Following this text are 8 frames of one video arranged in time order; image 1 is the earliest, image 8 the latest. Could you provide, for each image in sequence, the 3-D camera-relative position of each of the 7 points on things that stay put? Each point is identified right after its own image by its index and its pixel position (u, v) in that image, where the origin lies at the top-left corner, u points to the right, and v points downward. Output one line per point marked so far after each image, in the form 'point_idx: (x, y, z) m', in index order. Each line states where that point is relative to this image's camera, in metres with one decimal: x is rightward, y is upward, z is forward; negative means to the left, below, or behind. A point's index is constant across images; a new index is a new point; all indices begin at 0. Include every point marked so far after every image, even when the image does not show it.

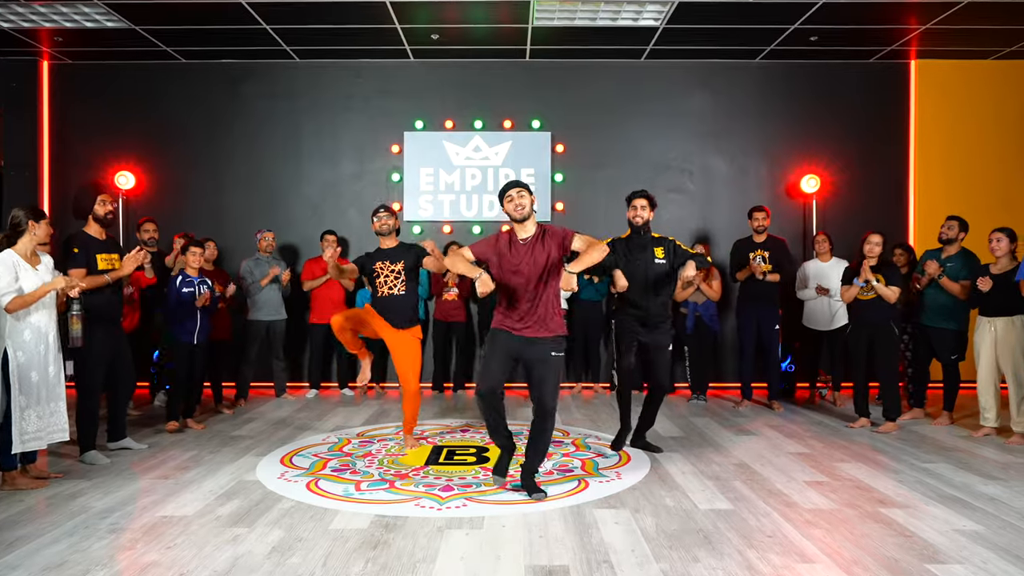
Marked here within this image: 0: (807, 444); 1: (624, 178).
0: (+1.8, -0.9, +4.4) m
1: (+1.0, +1.0, +6.9) m
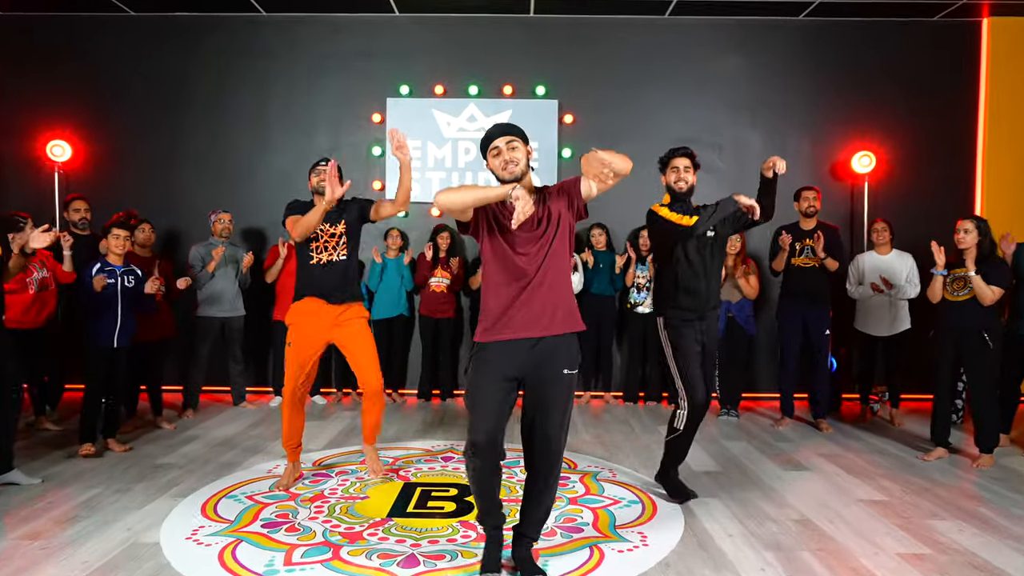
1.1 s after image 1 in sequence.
0: (+1.7, -0.9, +3.5) m
1: (+1.0, +1.1, +5.9) m
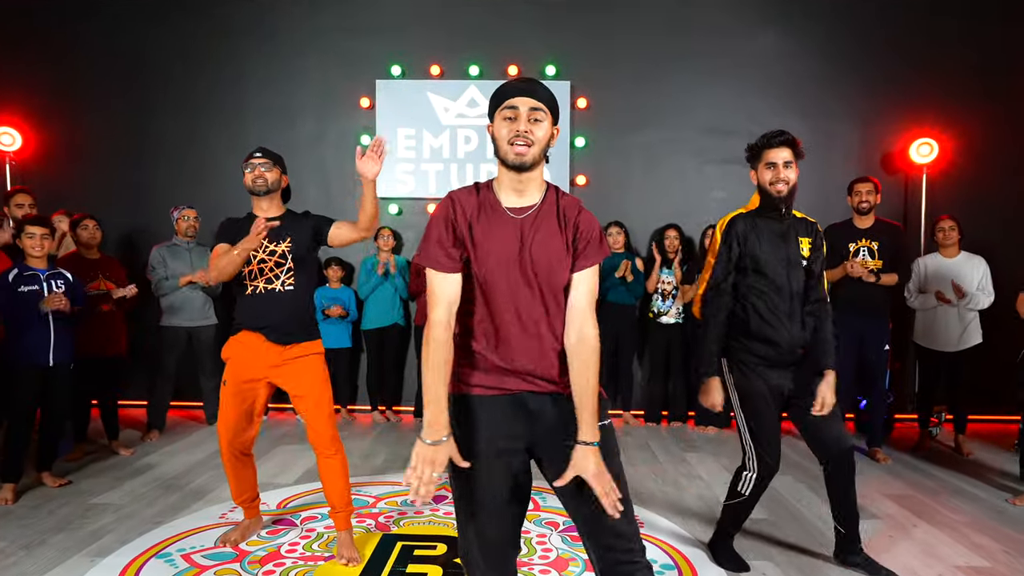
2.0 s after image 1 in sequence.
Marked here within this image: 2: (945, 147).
0: (+1.8, -1.0, +2.8) m
1: (+1.1, +1.0, +5.2) m
2: (+3.0, +1.0, +5.0) m
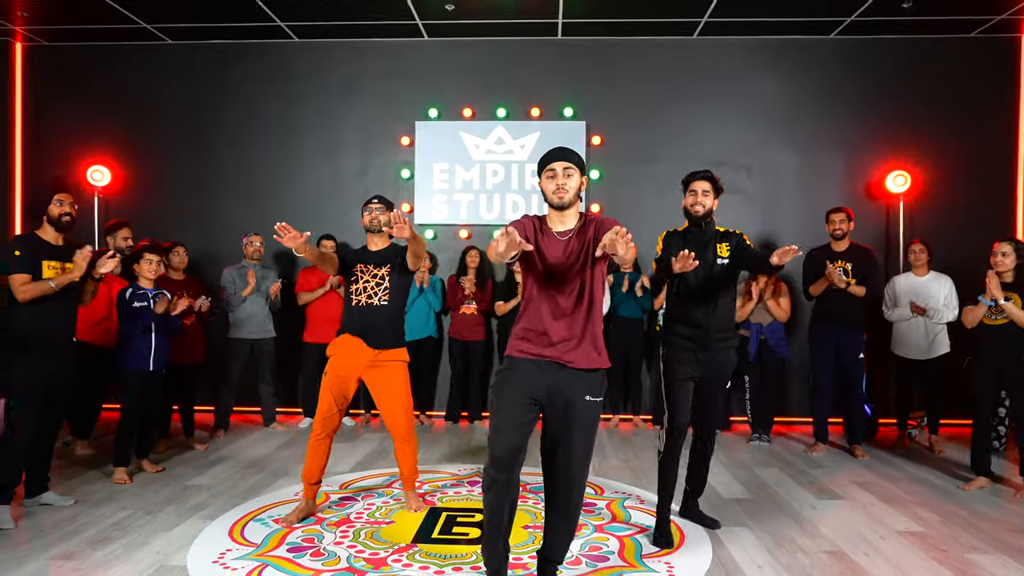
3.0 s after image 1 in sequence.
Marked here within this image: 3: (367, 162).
0: (+1.9, -1.1, +3.4) m
1: (+1.3, +0.9, +5.8) m
2: (+3.2, +0.9, +5.6) m
3: (-1.2, +1.0, +6.0) m
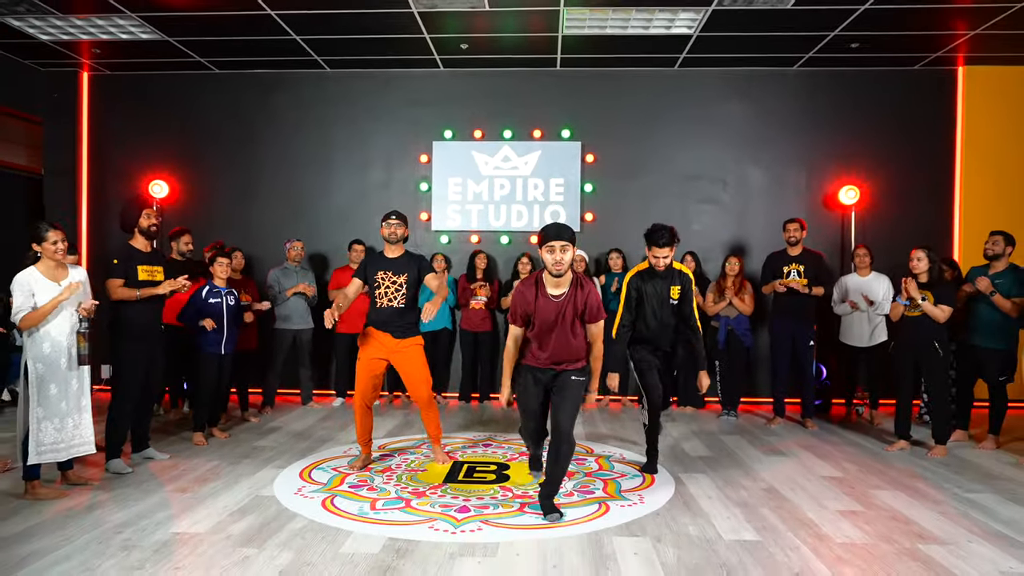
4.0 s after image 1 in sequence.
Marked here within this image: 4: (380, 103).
0: (+1.9, -1.0, +4.2) m
1: (+1.3, +0.9, +6.7) m
2: (+3.2, +0.9, +6.5) m
3: (-1.1, +1.1, +6.9) m
4: (-1.2, +1.7, +6.8) m
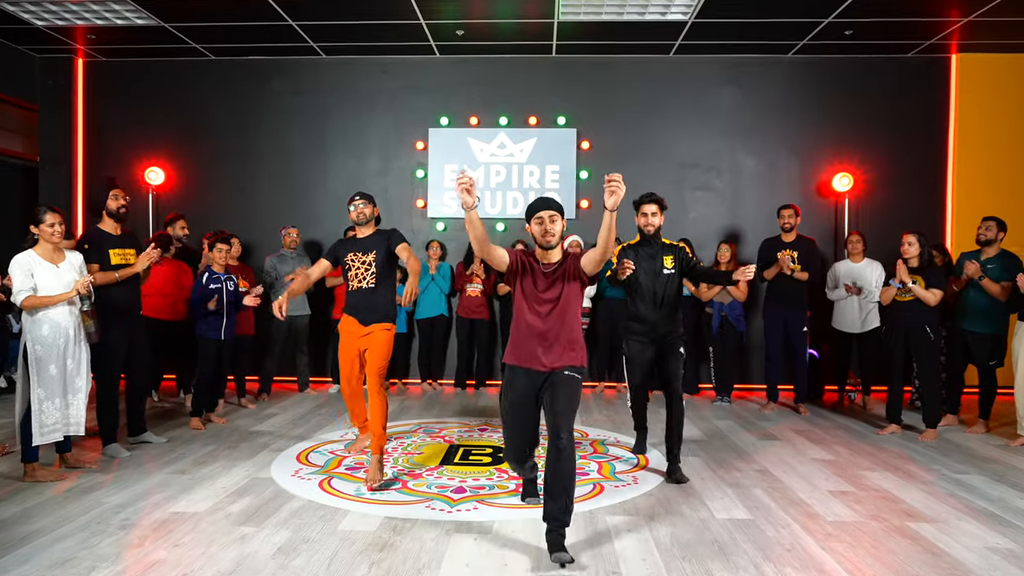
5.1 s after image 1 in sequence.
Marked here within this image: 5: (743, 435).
0: (+1.9, -1.0, +4.3) m
1: (+1.3, +1.0, +6.7) m
2: (+3.2, +1.0, +6.5) m
3: (-1.2, +1.2, +6.9) m
4: (-1.3, +1.9, +6.8) m
5: (+1.5, -1.0, +4.8) m
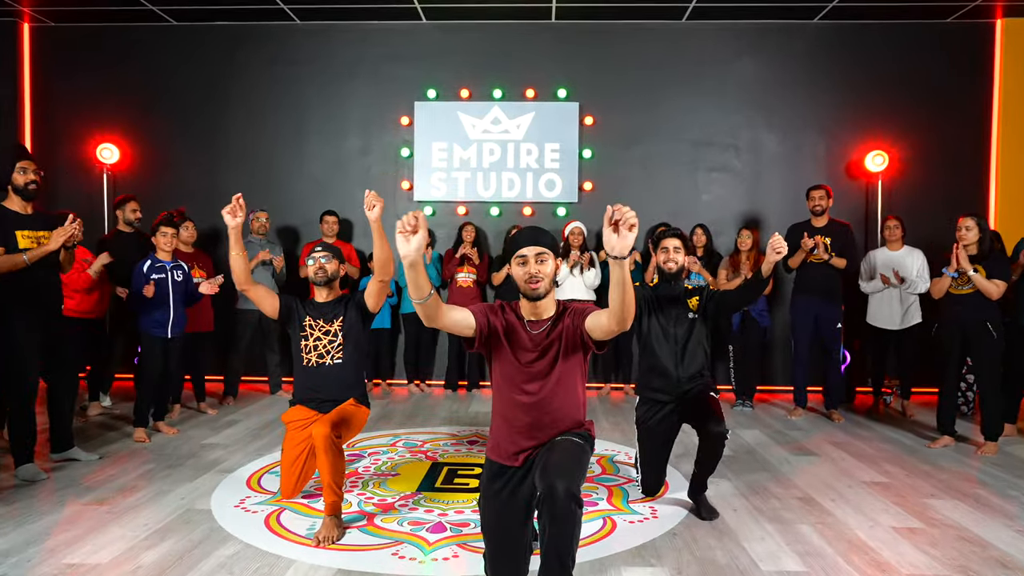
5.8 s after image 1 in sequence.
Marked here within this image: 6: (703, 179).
0: (+1.9, -0.9, +3.6) m
1: (+1.2, +1.1, +6.1) m
2: (+3.1, +1.1, +5.9) m
3: (-1.2, +1.2, +6.2) m
4: (-1.3, +1.9, +6.2) m
5: (+1.5, -0.9, +4.1) m
6: (+1.6, +0.9, +6.1) m
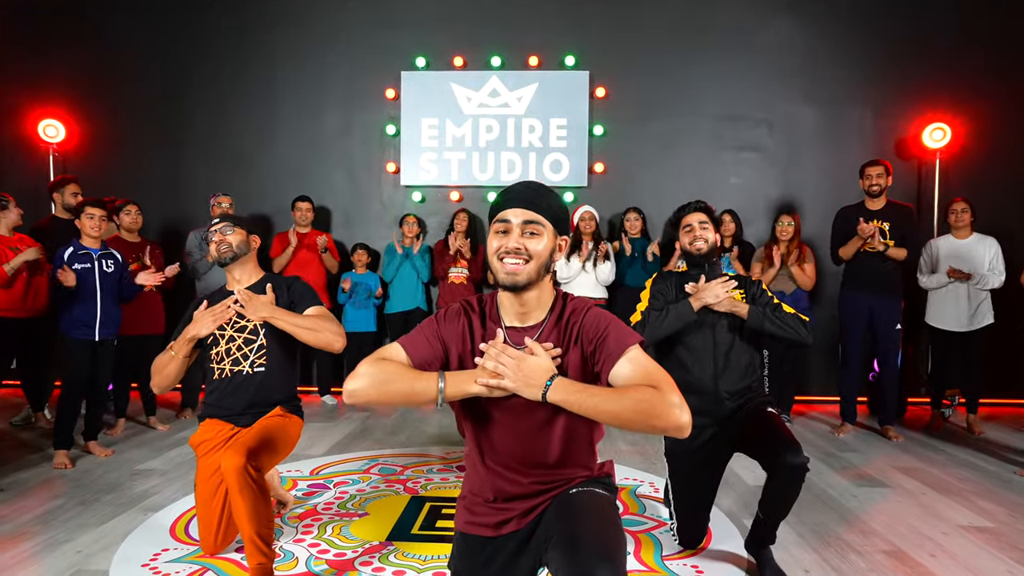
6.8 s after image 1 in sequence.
0: (+1.8, -0.9, +2.9) m
1: (+1.2, +1.1, +5.3) m
2: (+3.1, +1.1, +5.1) m
3: (-1.2, +1.3, +5.5) m
4: (-1.3, +2.0, +5.4) m
5: (+1.5, -0.9, +3.4) m
6: (+1.6, +0.9, +5.3) m
